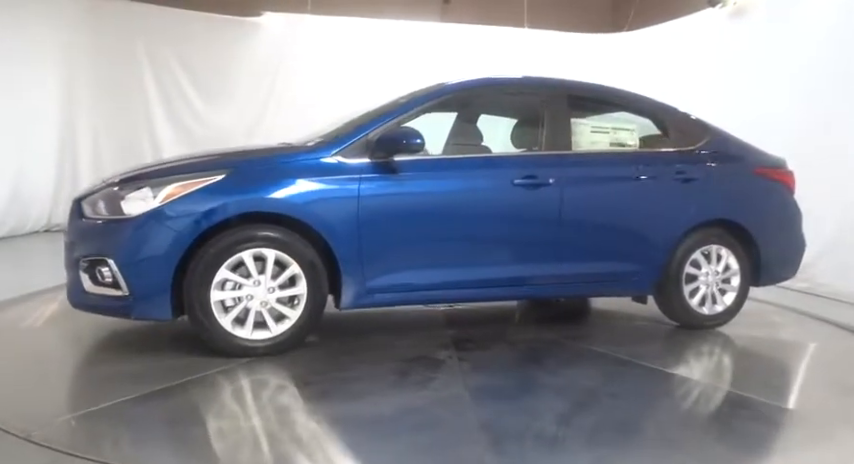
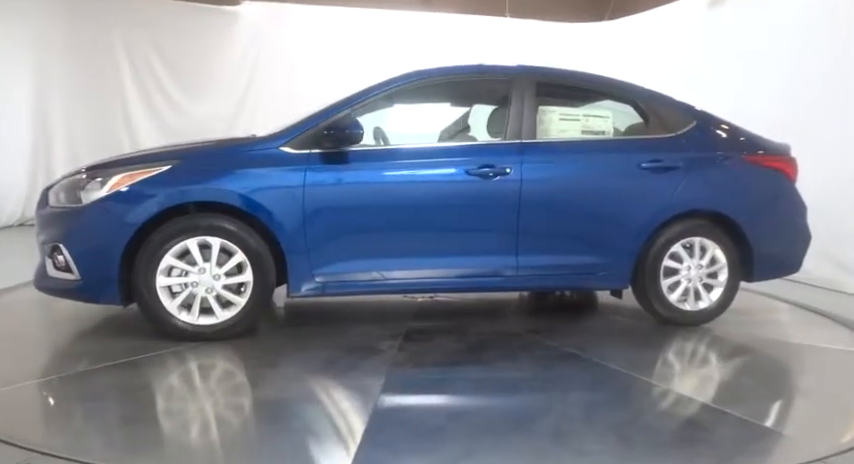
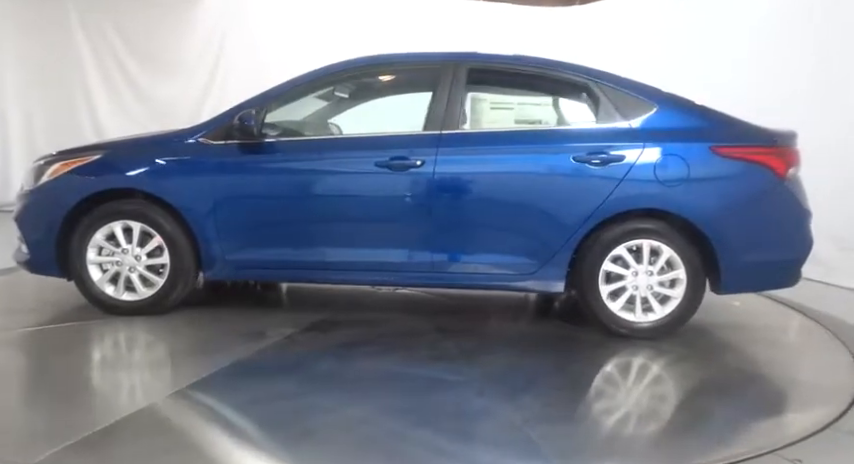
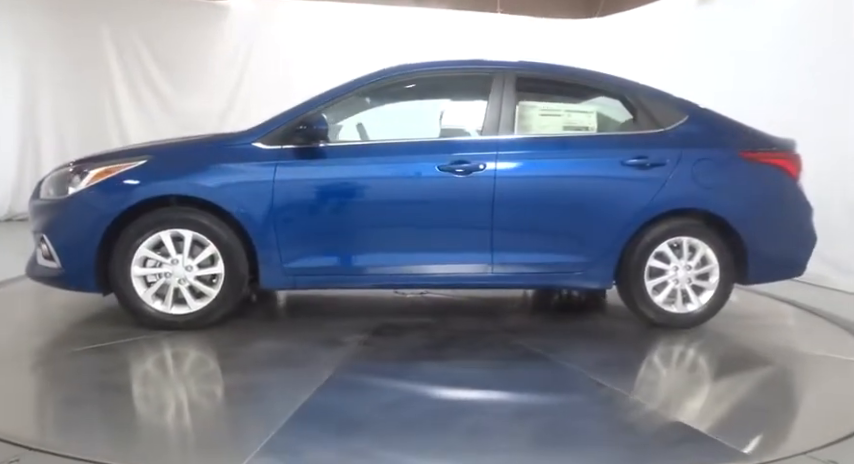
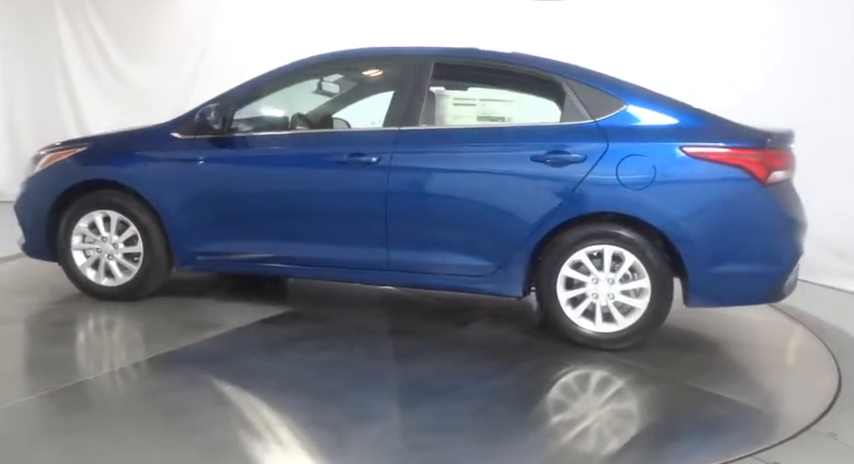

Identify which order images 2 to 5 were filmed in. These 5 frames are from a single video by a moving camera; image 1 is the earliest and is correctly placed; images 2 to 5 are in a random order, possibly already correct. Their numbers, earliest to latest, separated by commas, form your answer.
2, 4, 3, 5
